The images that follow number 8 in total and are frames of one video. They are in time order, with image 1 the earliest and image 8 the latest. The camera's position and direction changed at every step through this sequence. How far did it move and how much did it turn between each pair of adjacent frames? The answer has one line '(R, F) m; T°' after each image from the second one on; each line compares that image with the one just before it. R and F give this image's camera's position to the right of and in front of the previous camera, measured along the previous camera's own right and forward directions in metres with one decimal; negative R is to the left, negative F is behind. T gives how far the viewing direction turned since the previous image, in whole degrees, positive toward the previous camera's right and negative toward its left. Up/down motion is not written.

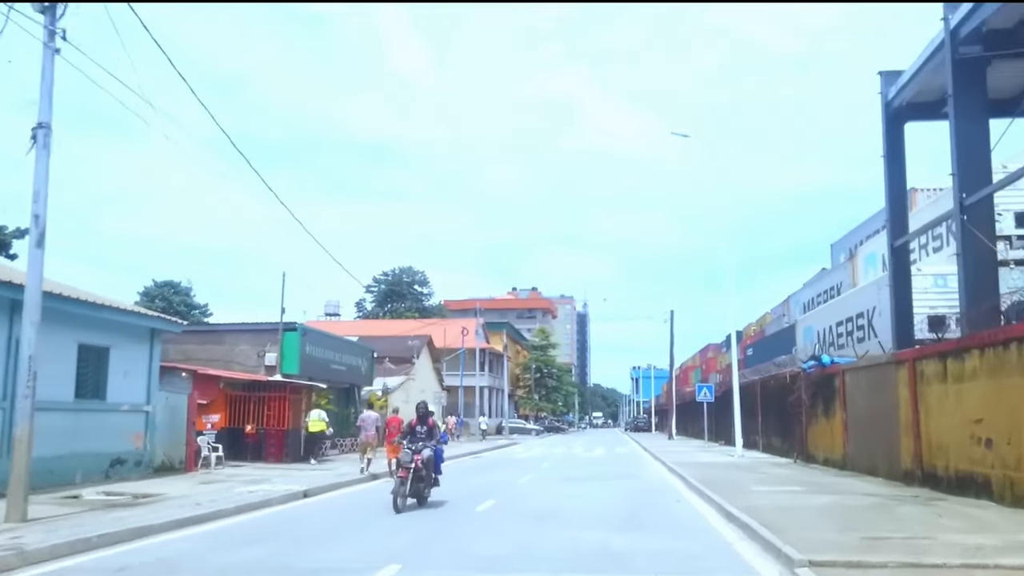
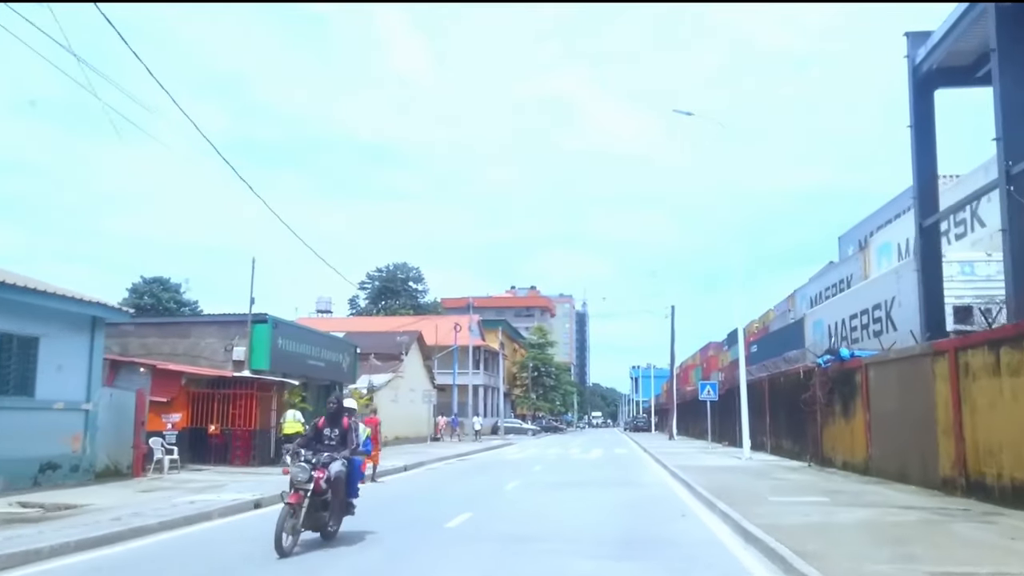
(+0.6, +2.2) m; 0°
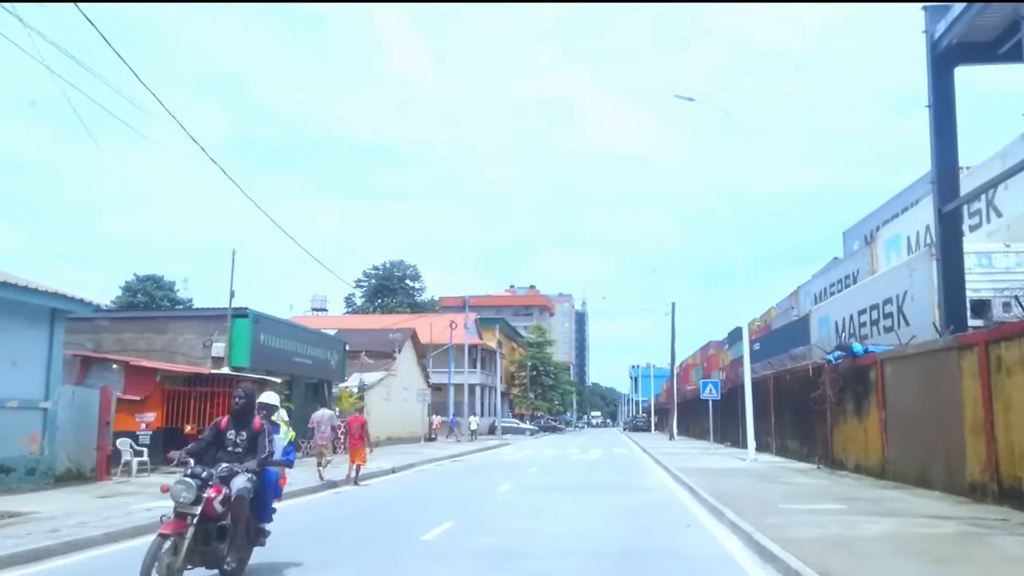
(+0.3, +1.3) m; 0°
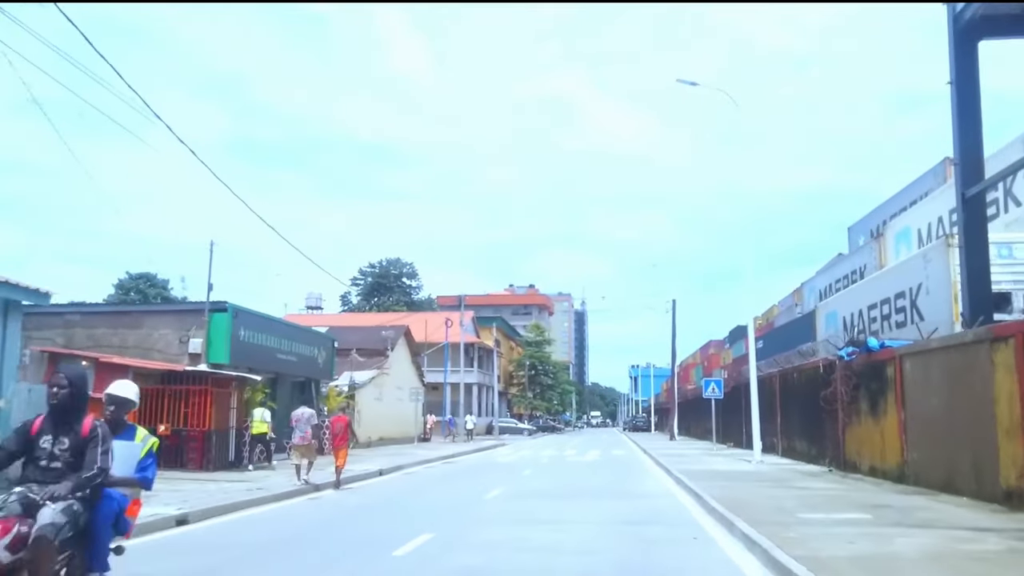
(+0.3, +1.3) m; 0°
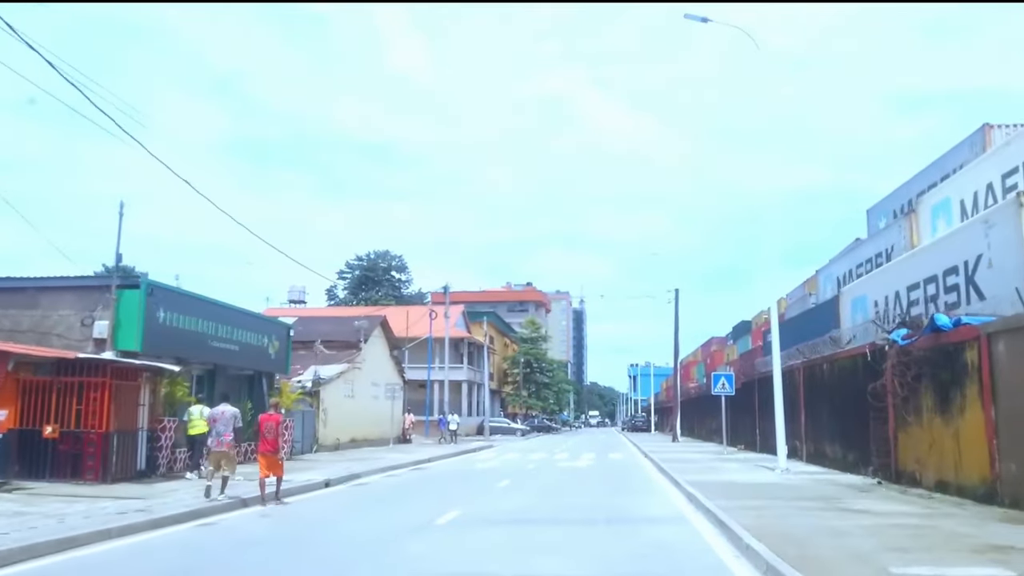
(+1.0, +4.2) m; 0°
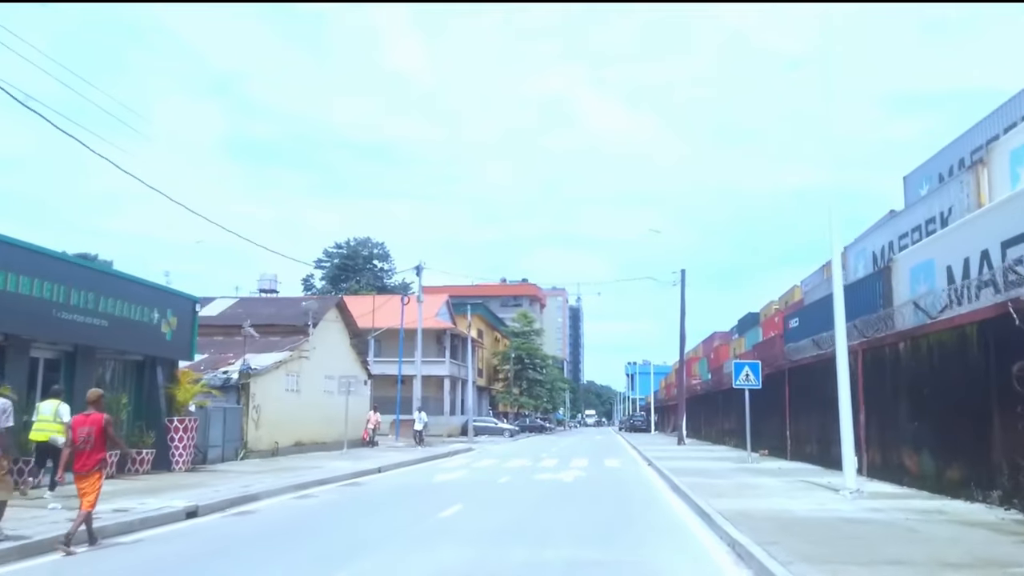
(+1.3, +6.2) m; 0°
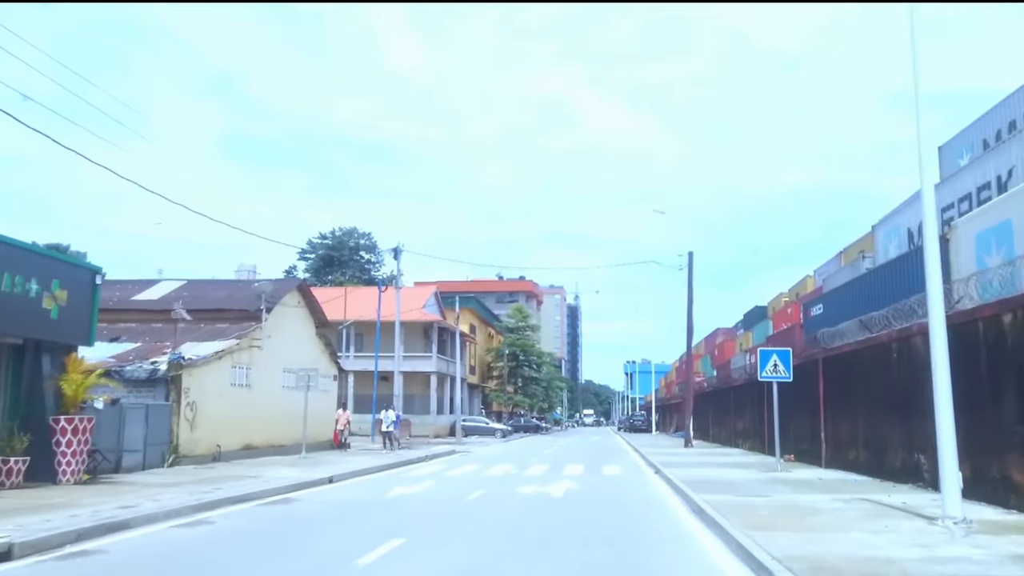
(+0.8, +4.3) m; 0°
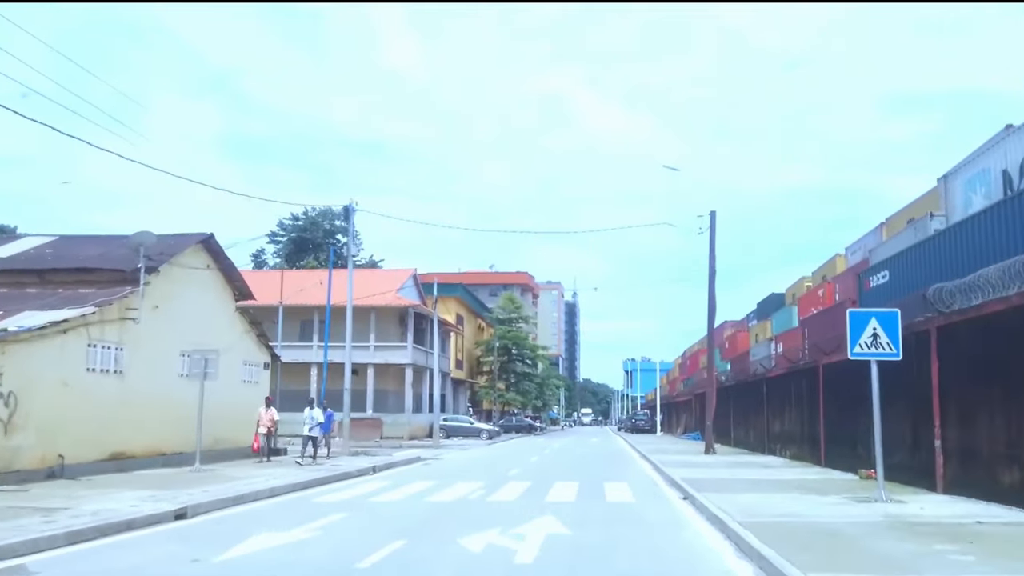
(+1.3, +7.4) m; 0°
